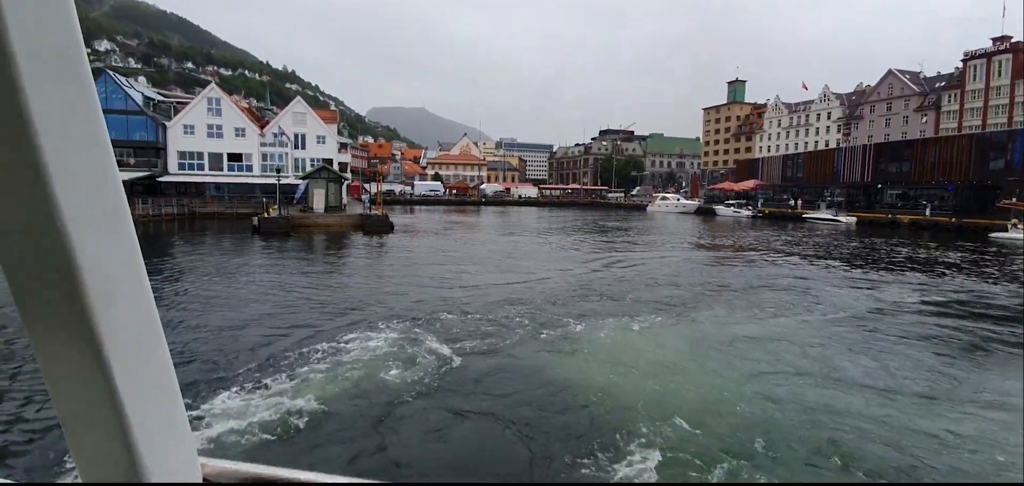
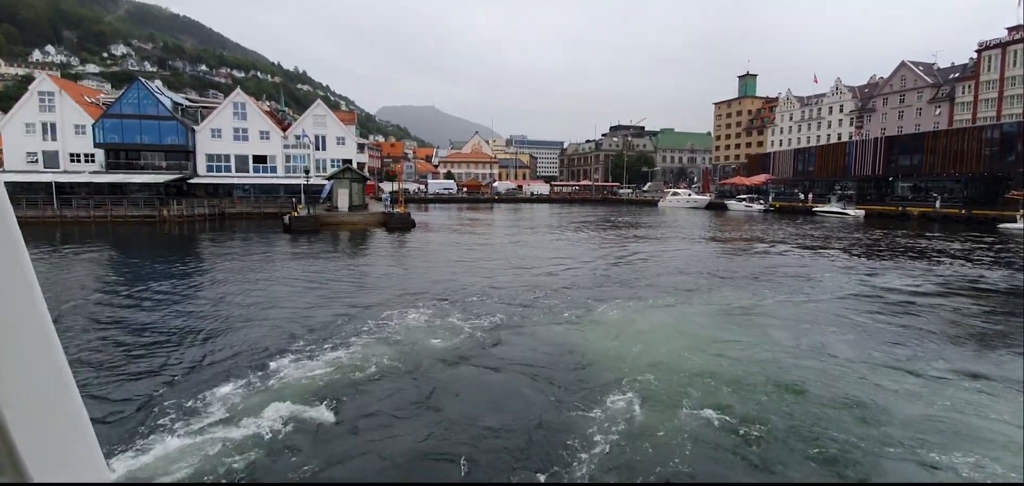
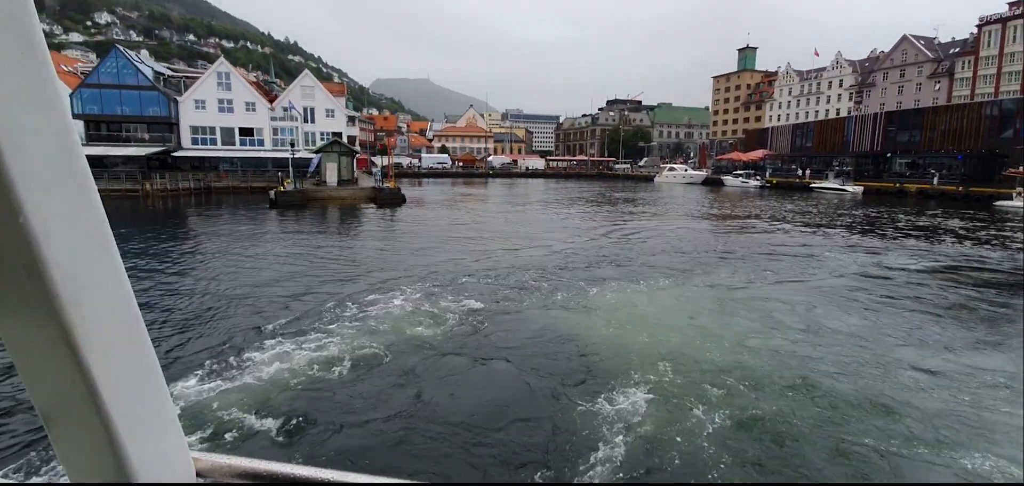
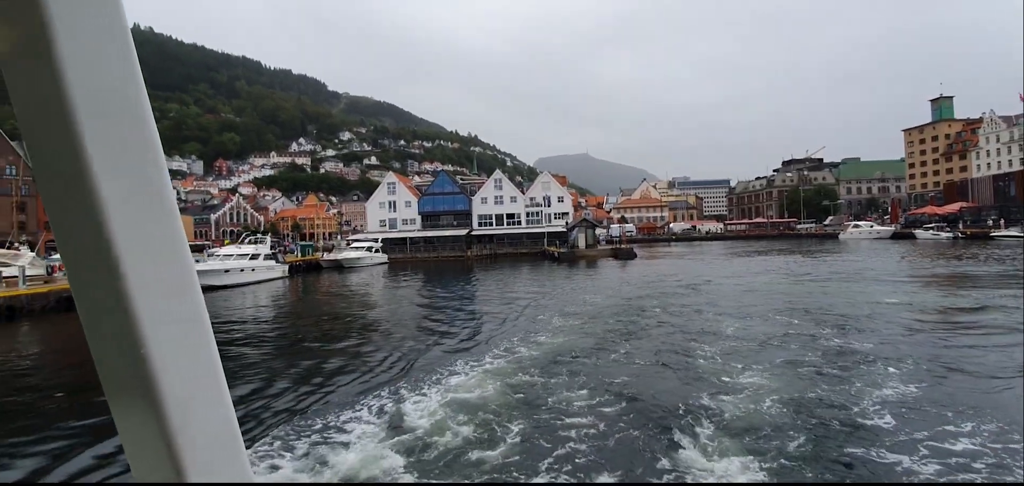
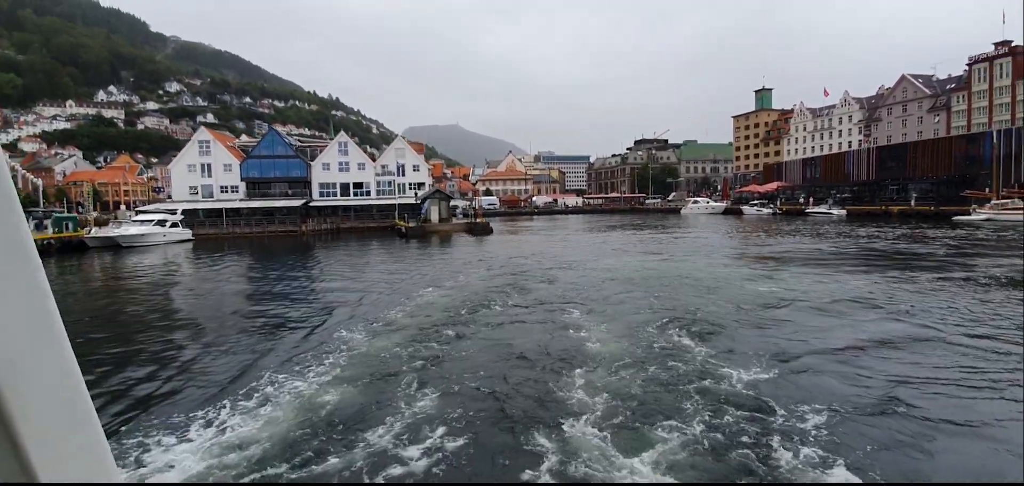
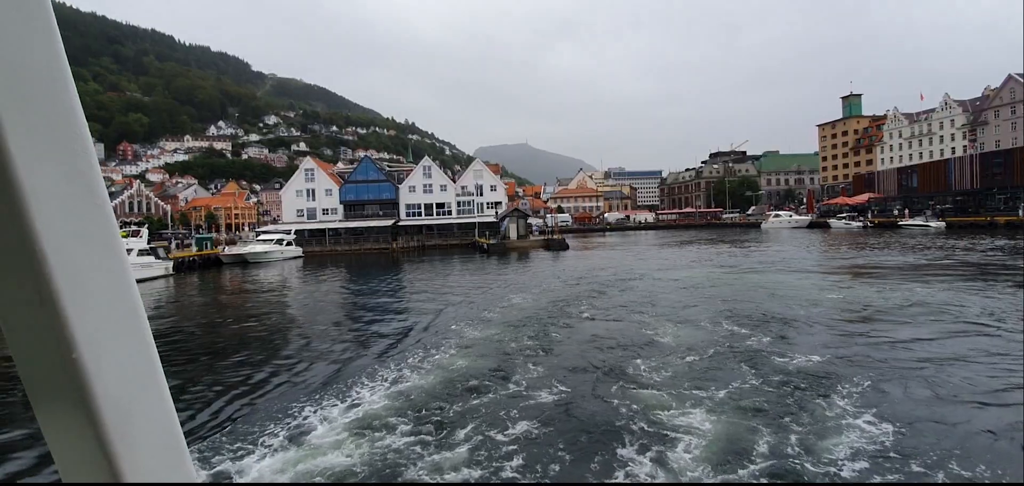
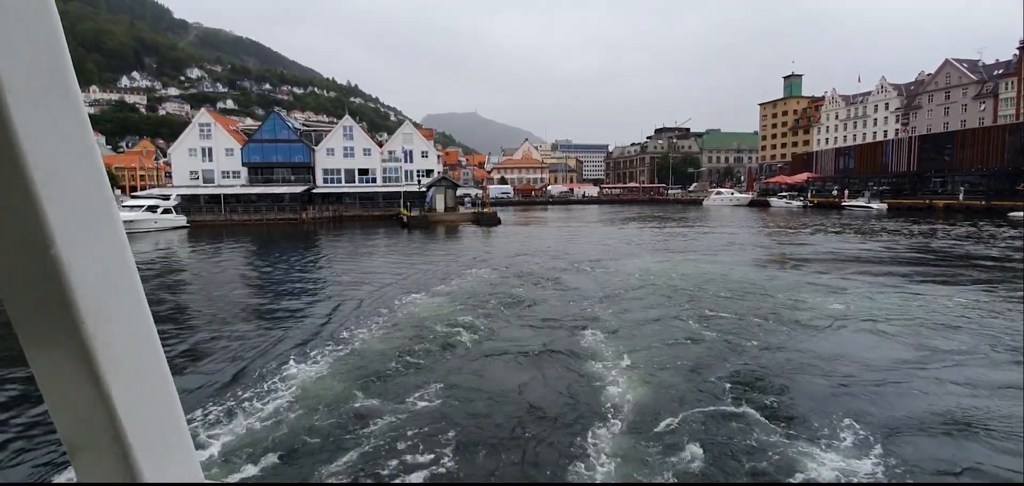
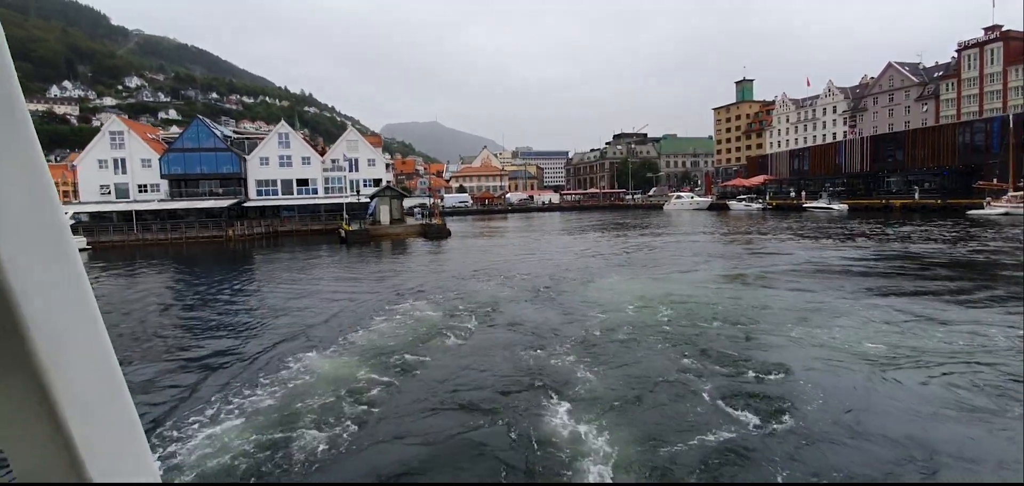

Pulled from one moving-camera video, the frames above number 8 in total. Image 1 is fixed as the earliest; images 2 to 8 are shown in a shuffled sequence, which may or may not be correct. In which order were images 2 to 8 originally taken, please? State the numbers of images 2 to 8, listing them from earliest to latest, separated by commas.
3, 2, 8, 7, 5, 6, 4
